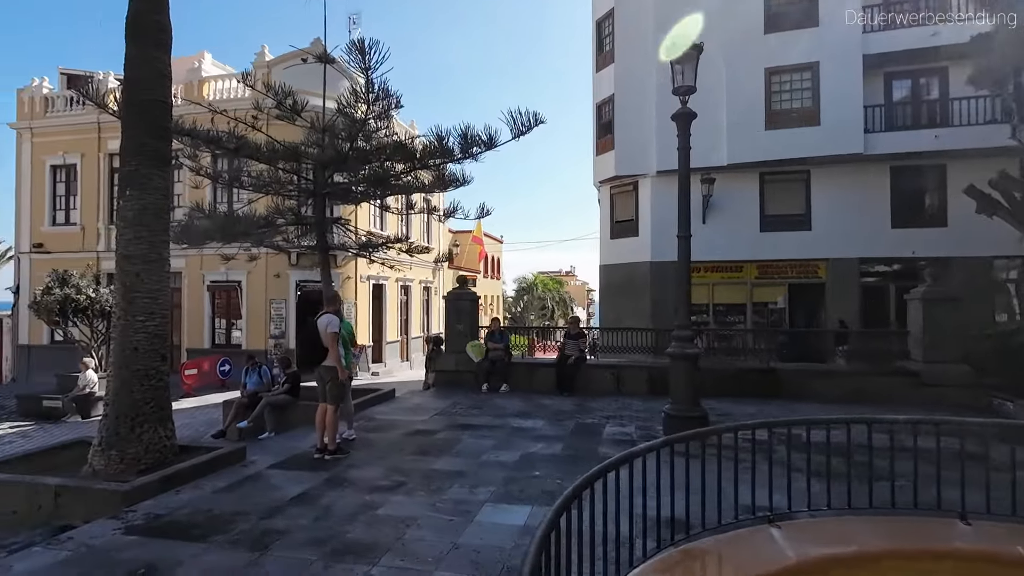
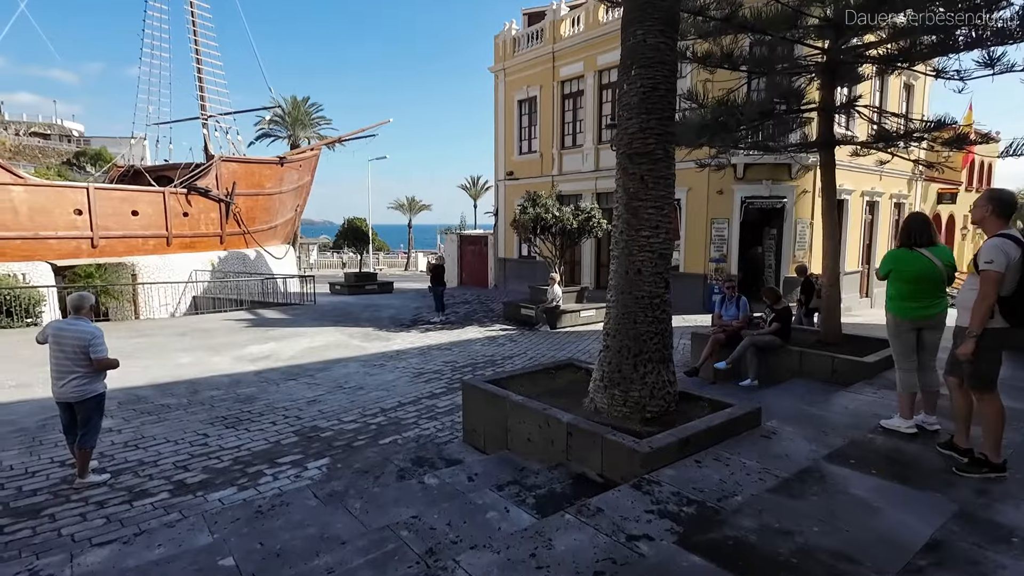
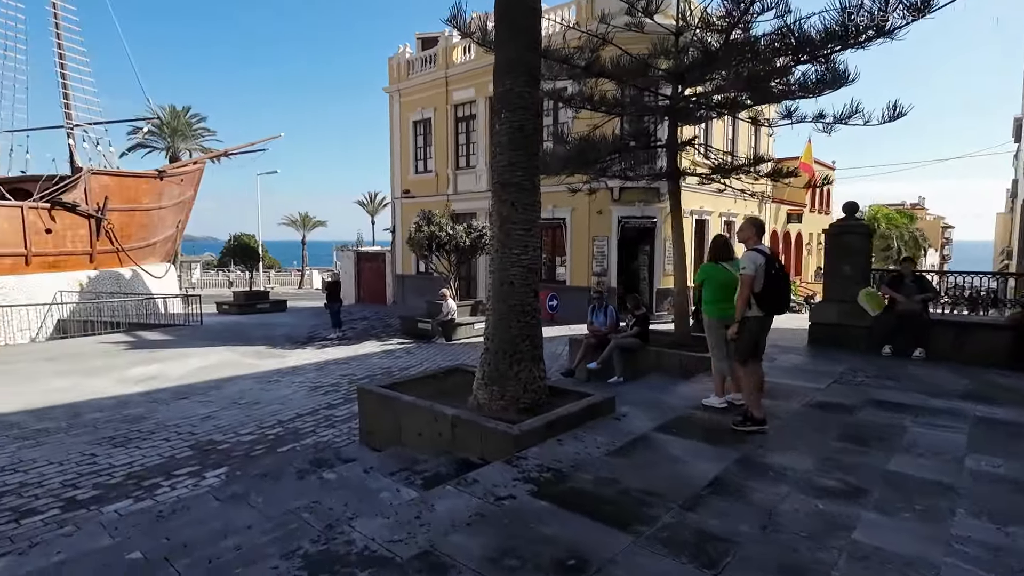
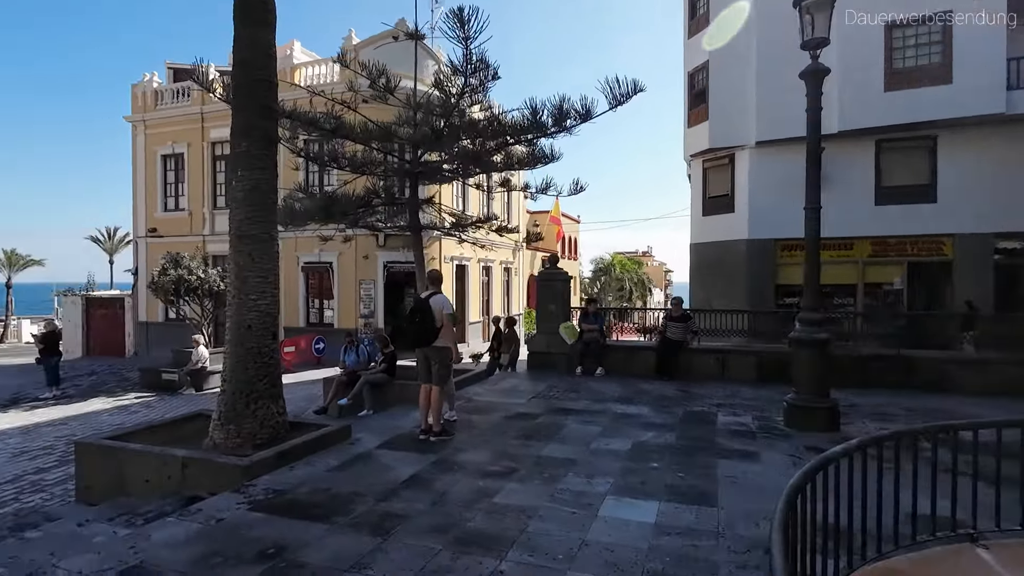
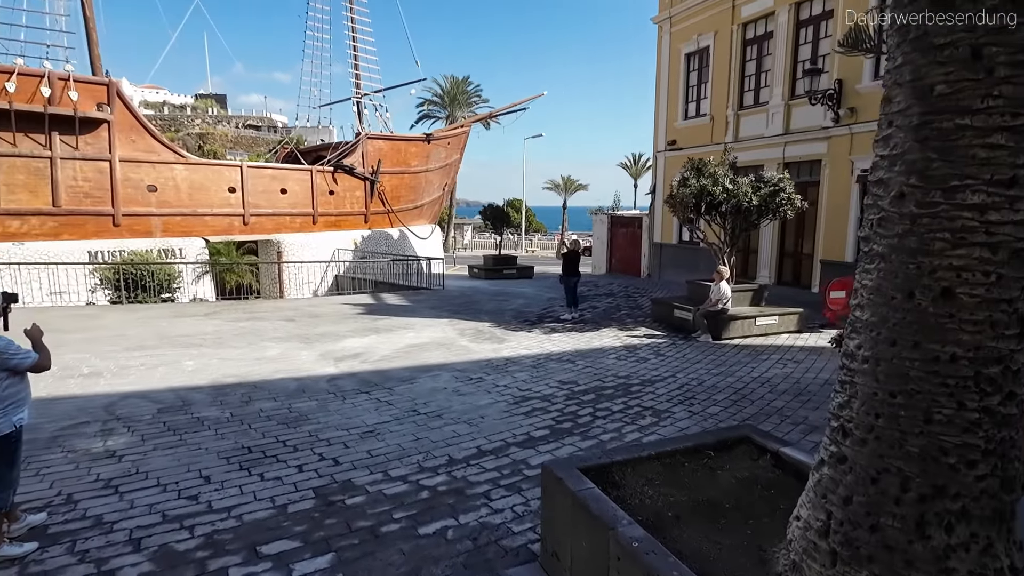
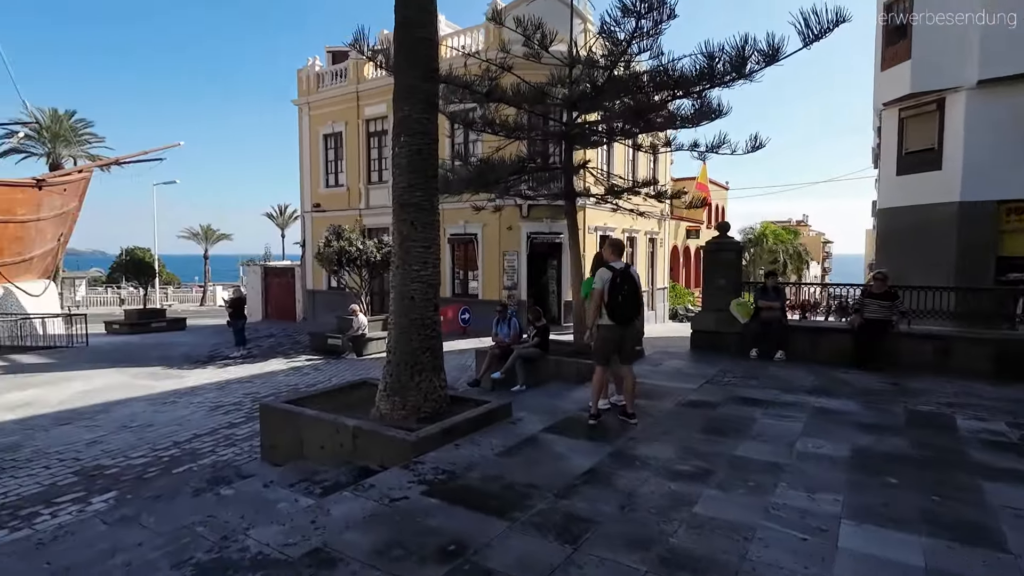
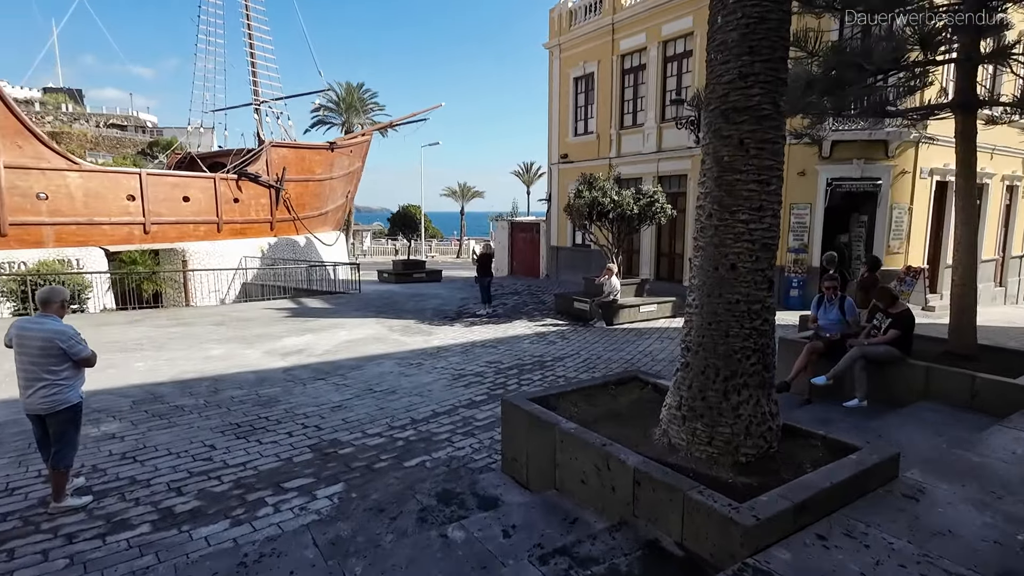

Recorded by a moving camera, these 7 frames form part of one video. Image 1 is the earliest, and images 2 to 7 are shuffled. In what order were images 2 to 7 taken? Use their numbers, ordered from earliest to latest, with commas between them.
4, 6, 3, 2, 7, 5
